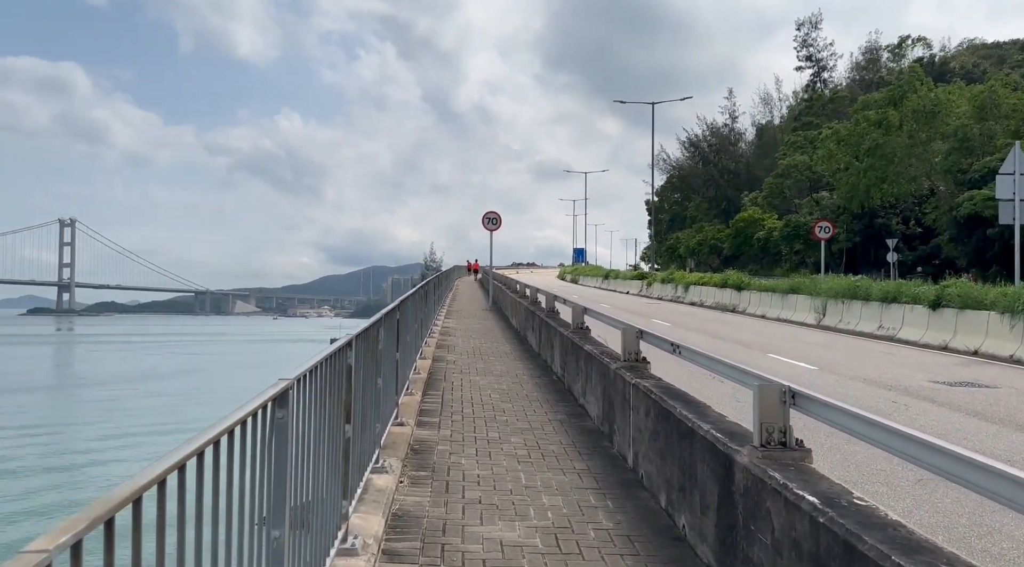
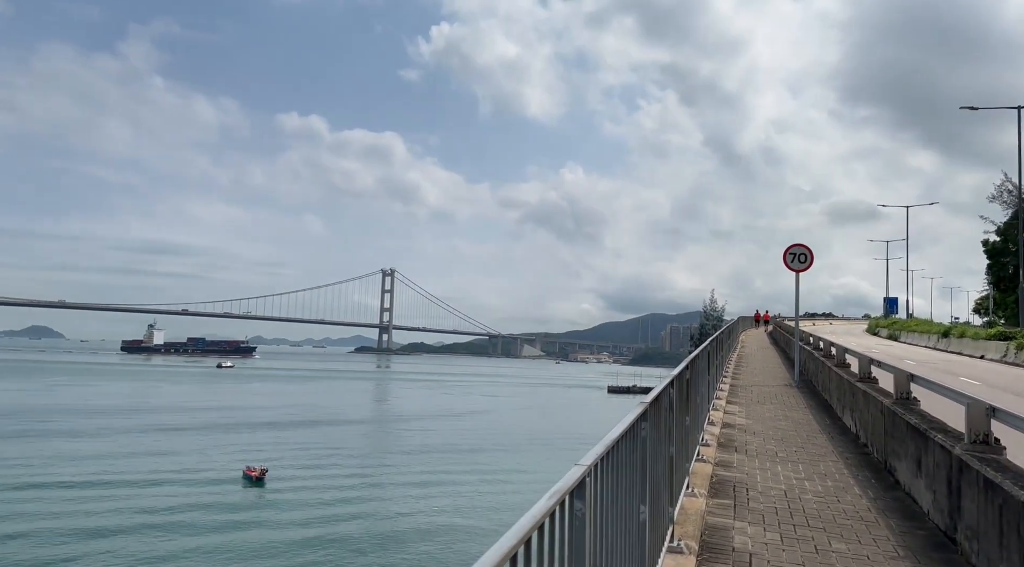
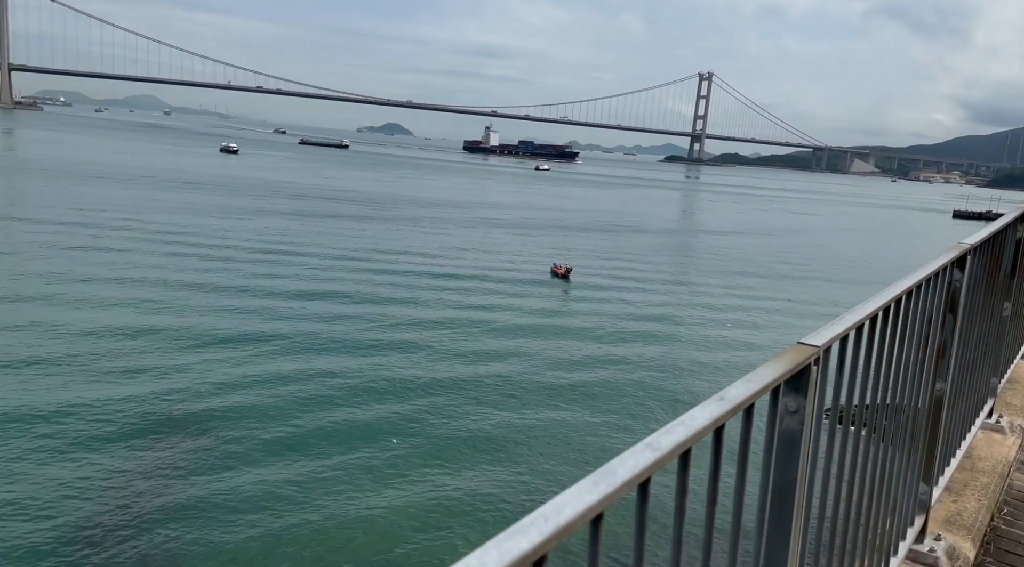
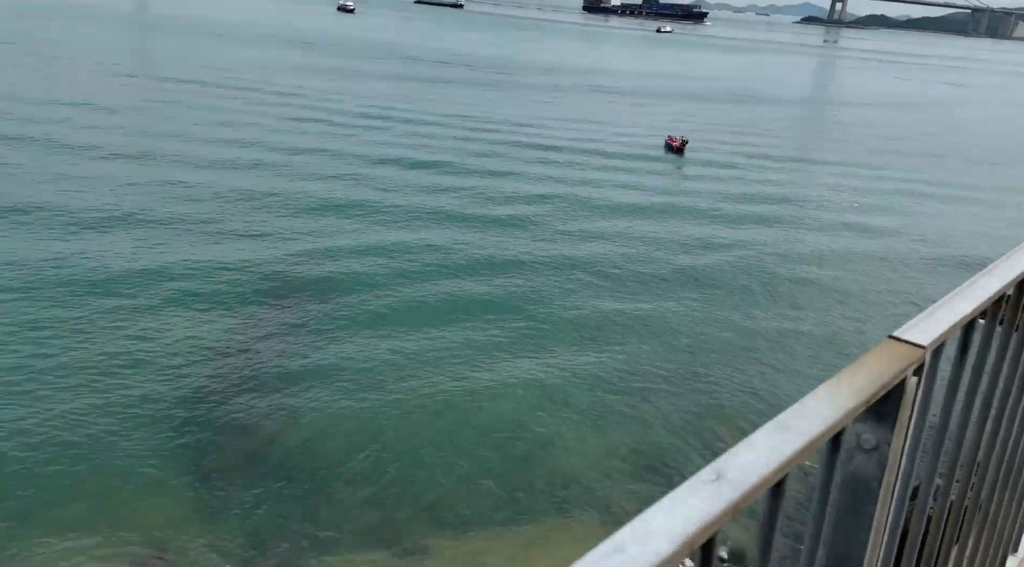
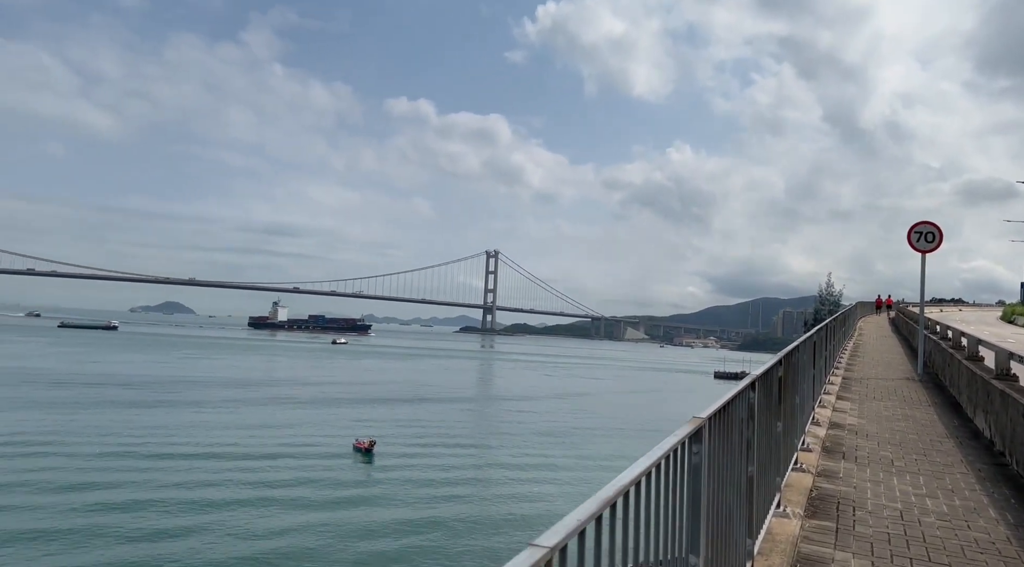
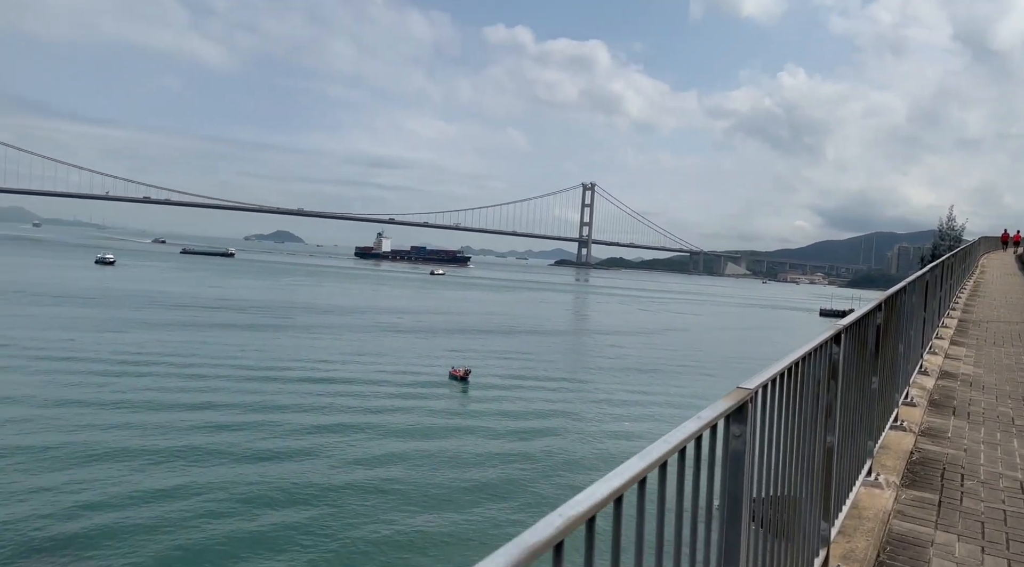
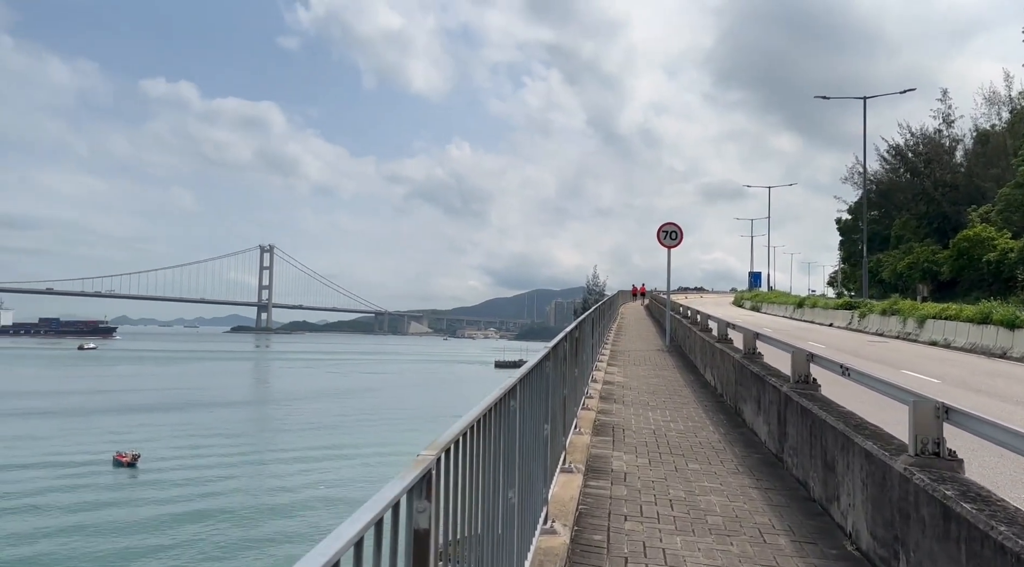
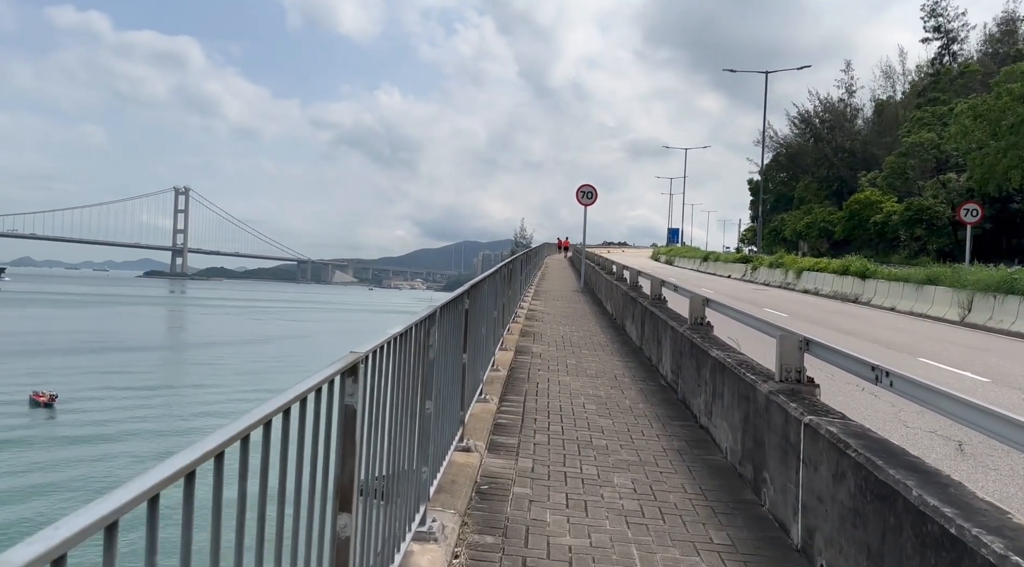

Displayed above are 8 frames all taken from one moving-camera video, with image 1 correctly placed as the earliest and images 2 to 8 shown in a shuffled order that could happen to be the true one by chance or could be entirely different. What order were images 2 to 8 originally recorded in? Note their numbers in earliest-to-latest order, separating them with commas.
8, 7, 2, 5, 6, 3, 4
